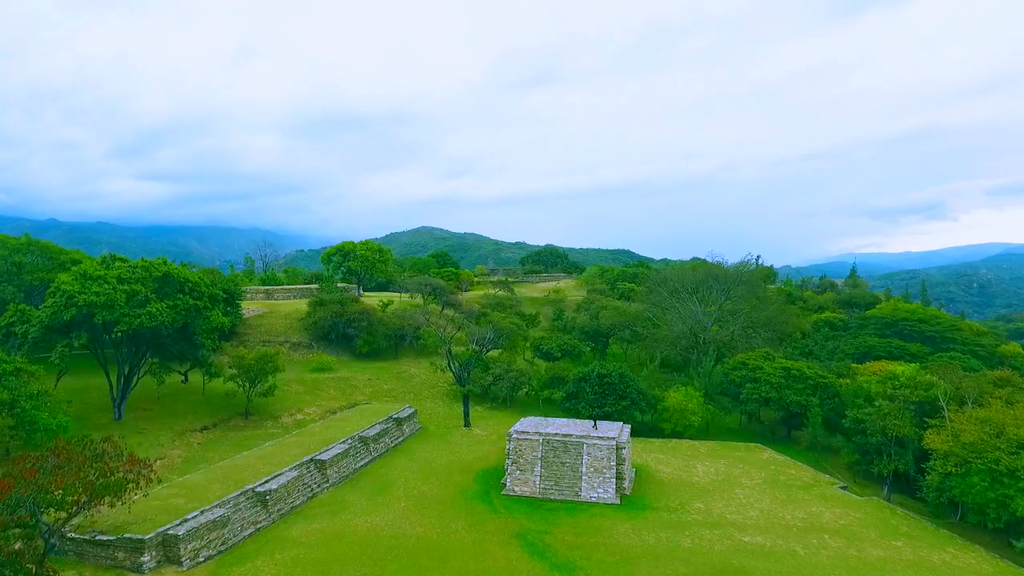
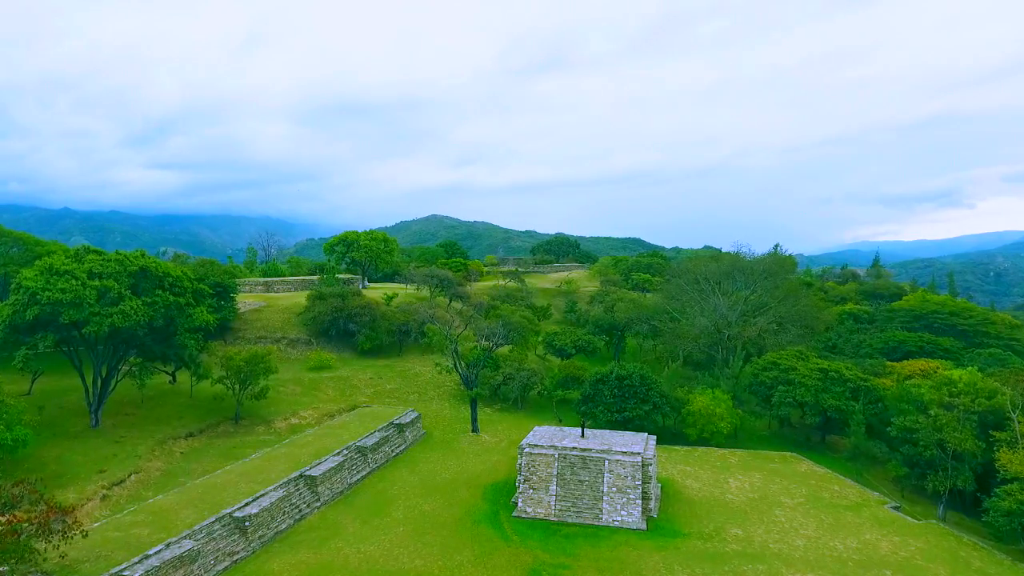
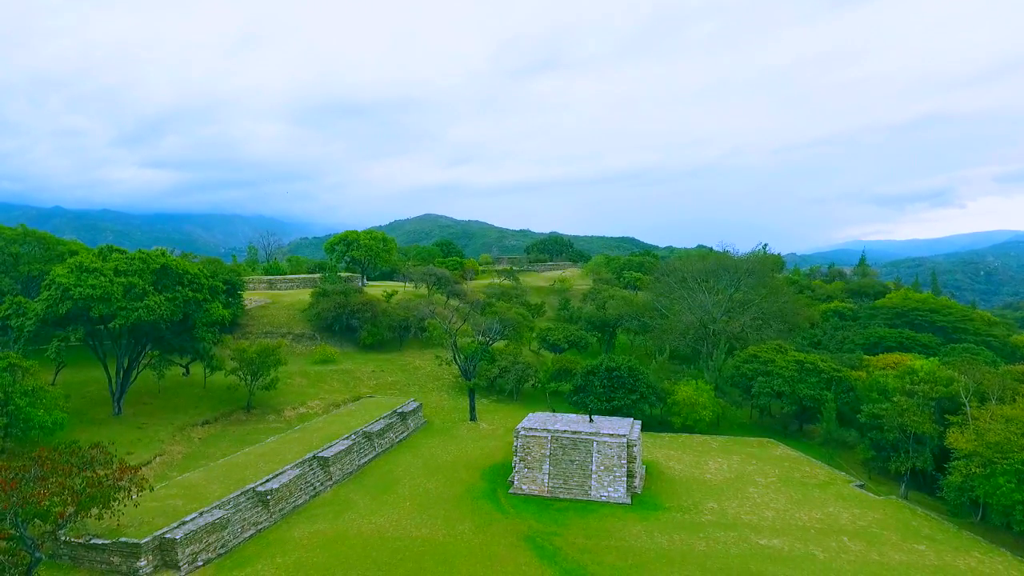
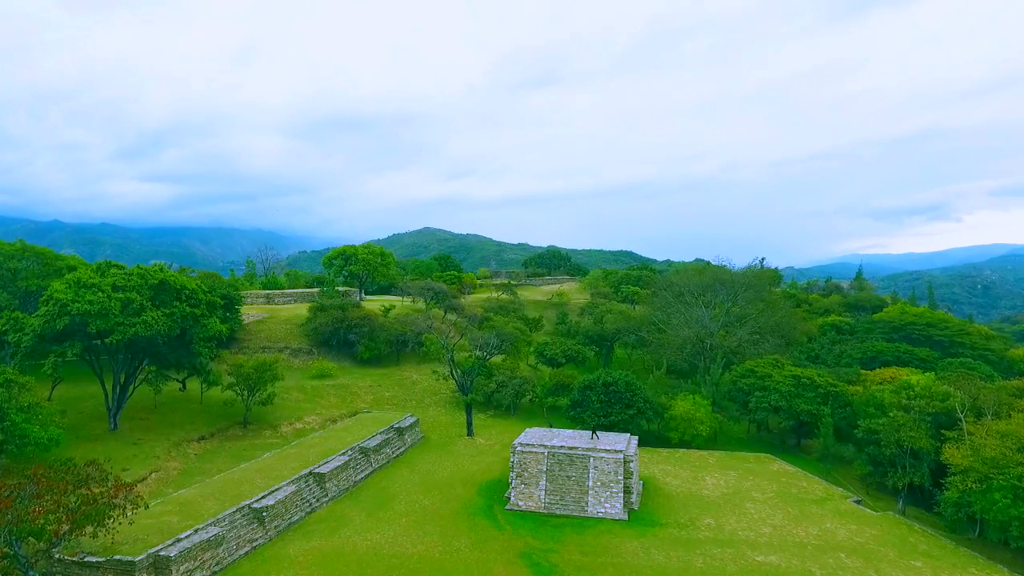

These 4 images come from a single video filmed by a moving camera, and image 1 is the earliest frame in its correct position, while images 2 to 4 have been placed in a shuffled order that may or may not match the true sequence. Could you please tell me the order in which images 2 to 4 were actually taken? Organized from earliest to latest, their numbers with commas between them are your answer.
4, 3, 2
